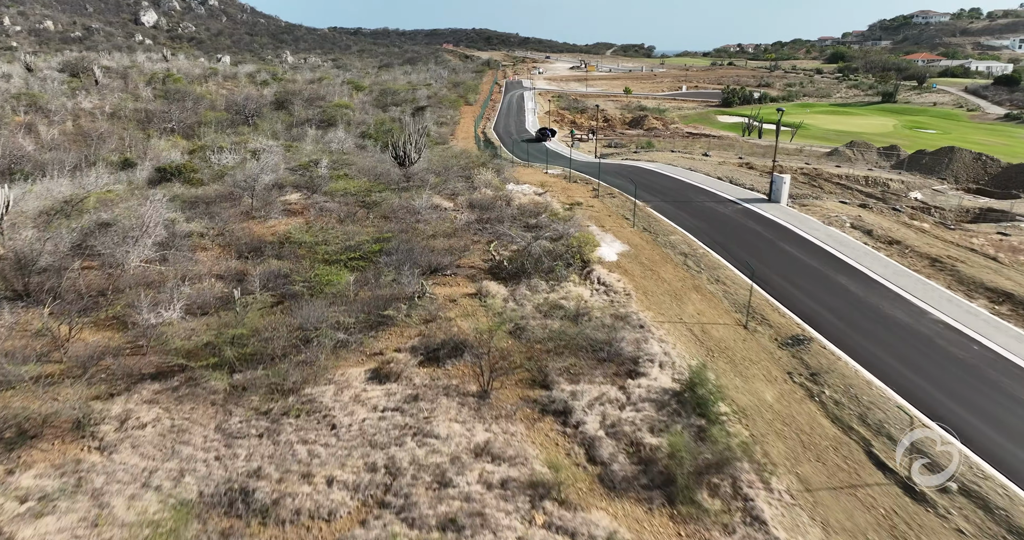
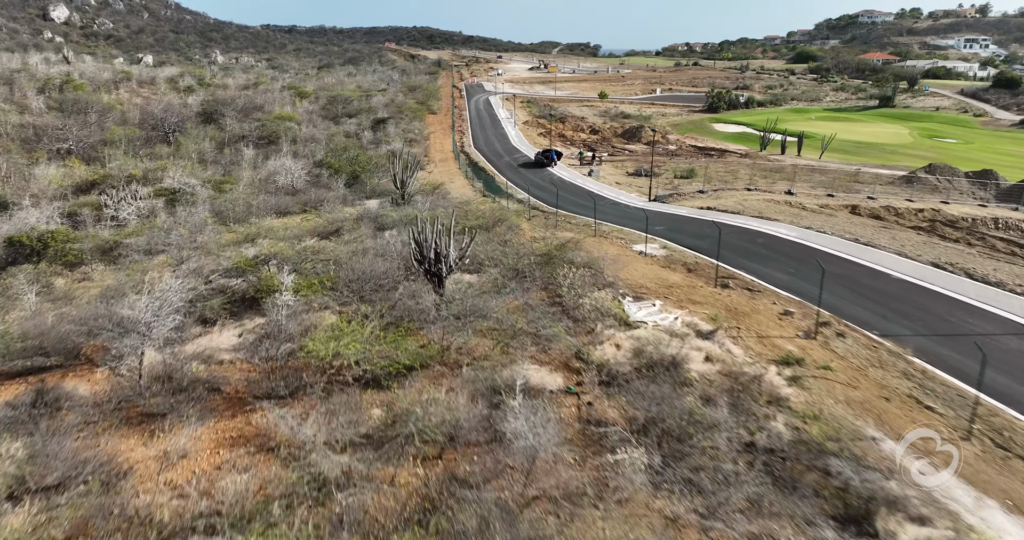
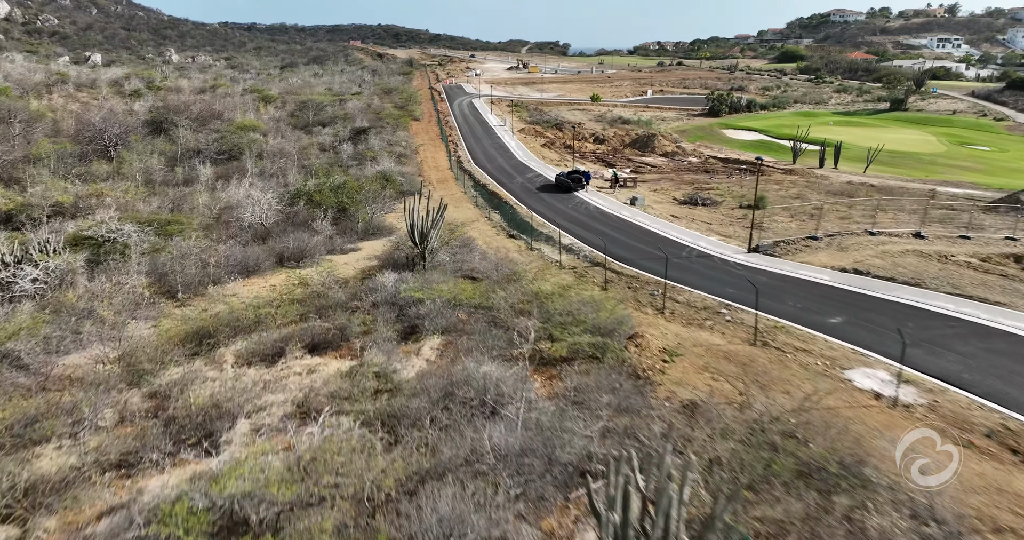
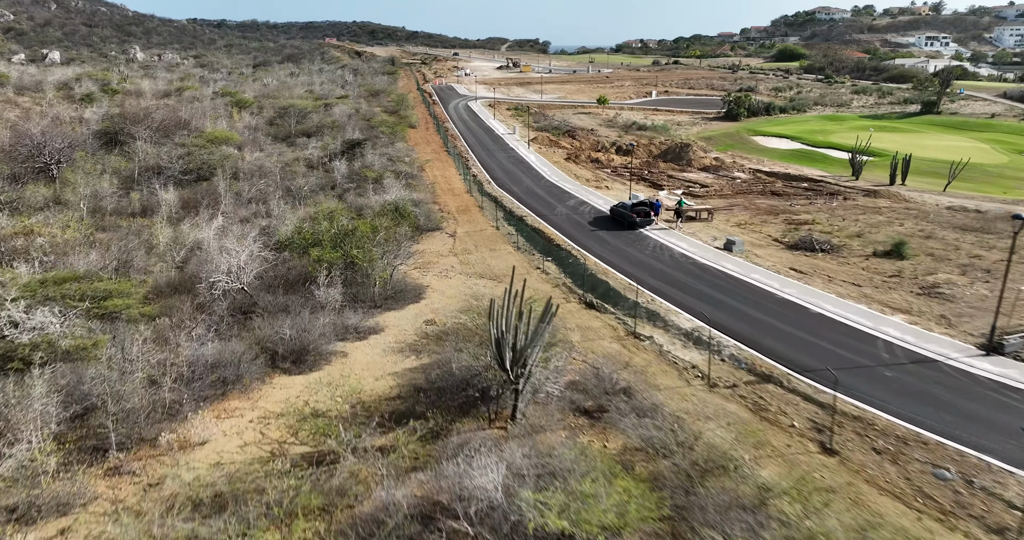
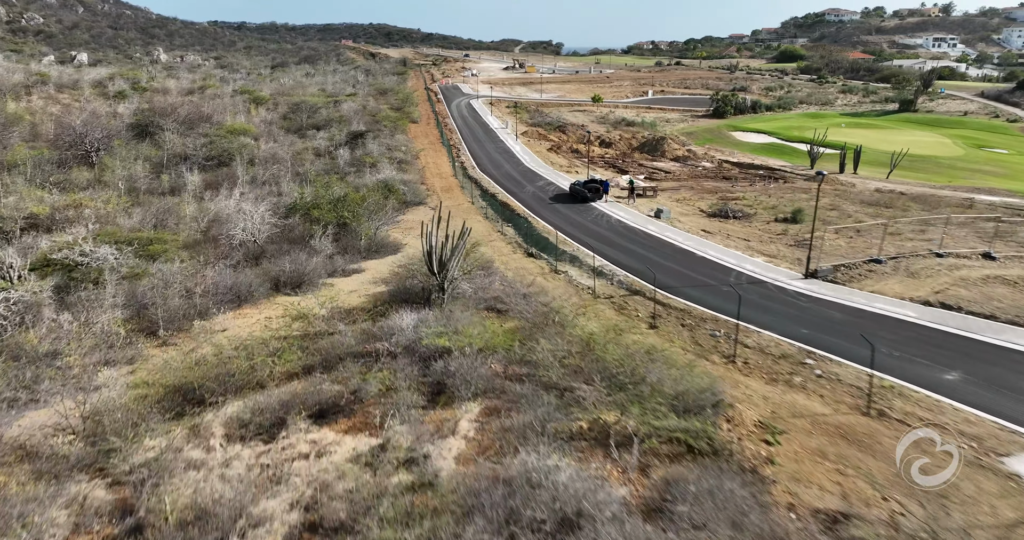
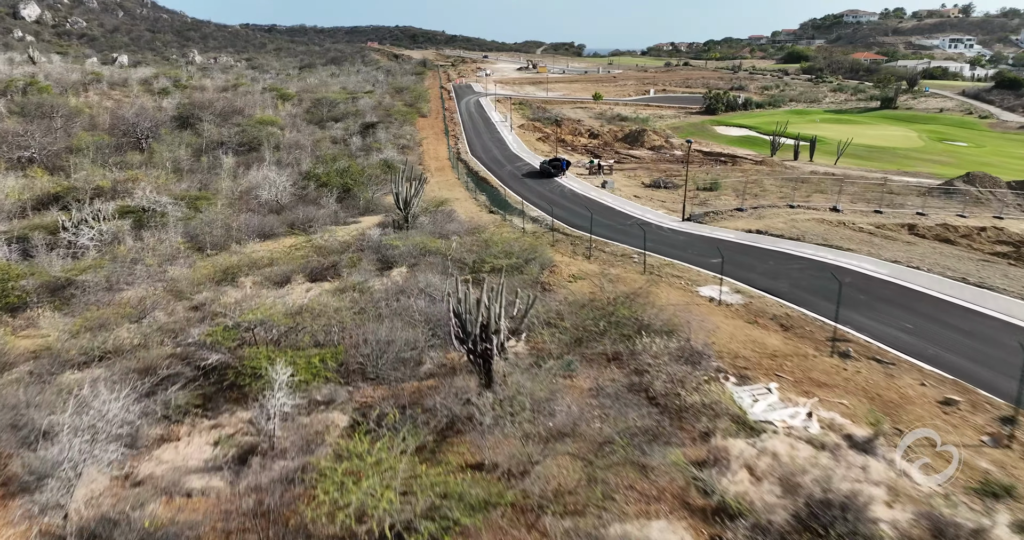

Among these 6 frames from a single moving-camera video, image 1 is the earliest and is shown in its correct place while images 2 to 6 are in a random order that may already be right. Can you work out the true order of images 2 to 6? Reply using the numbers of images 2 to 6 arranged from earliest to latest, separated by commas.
2, 6, 3, 5, 4
